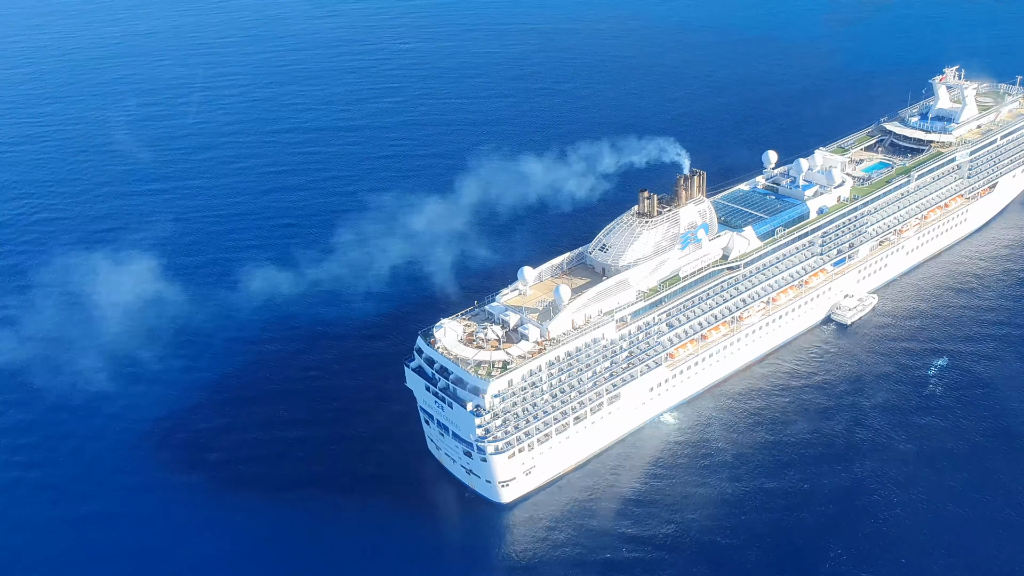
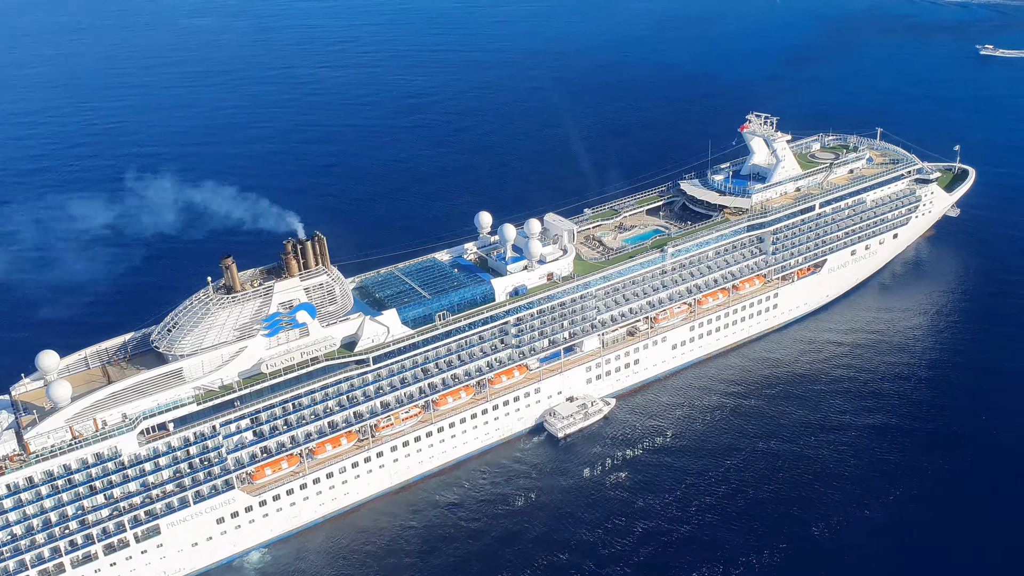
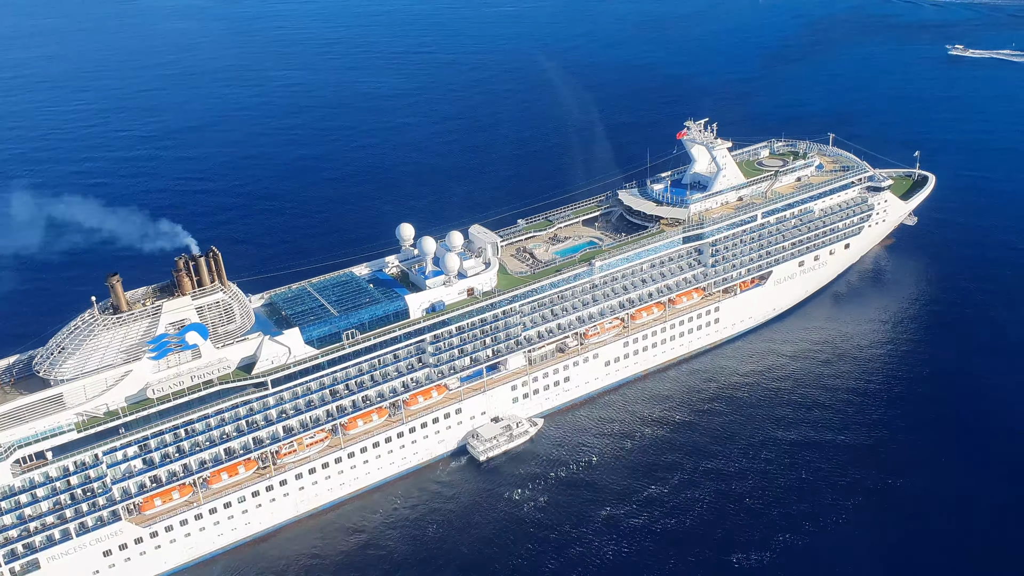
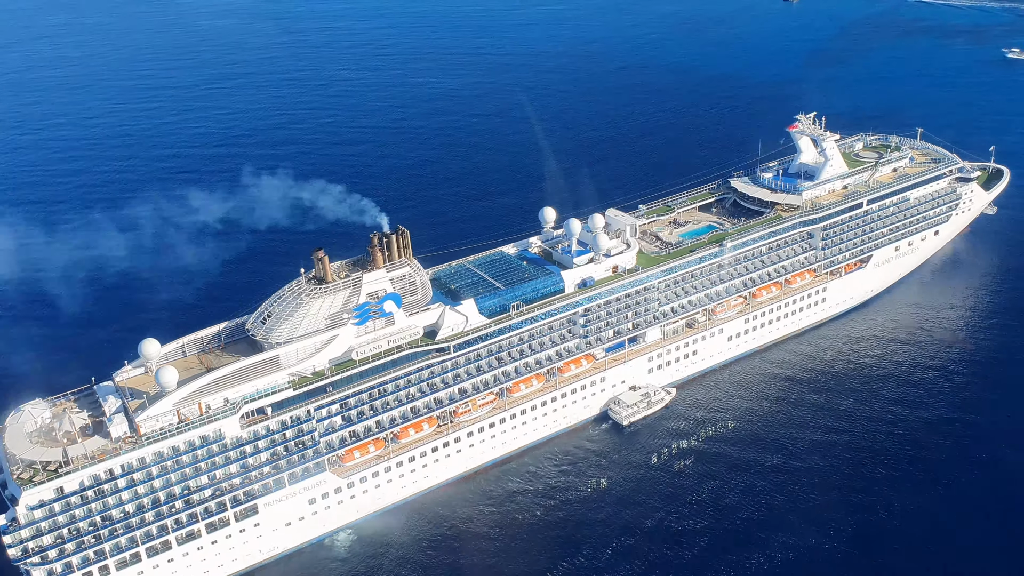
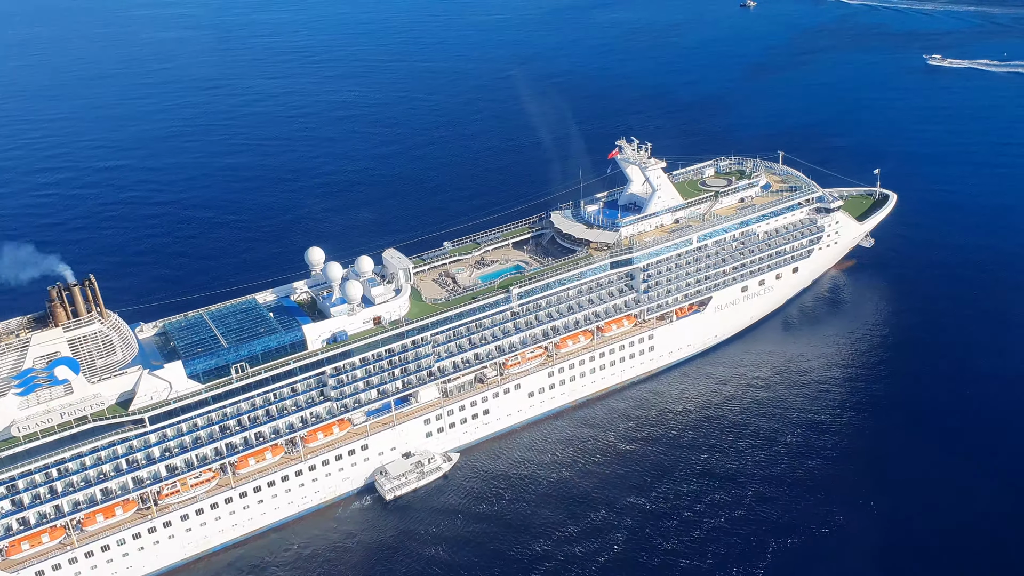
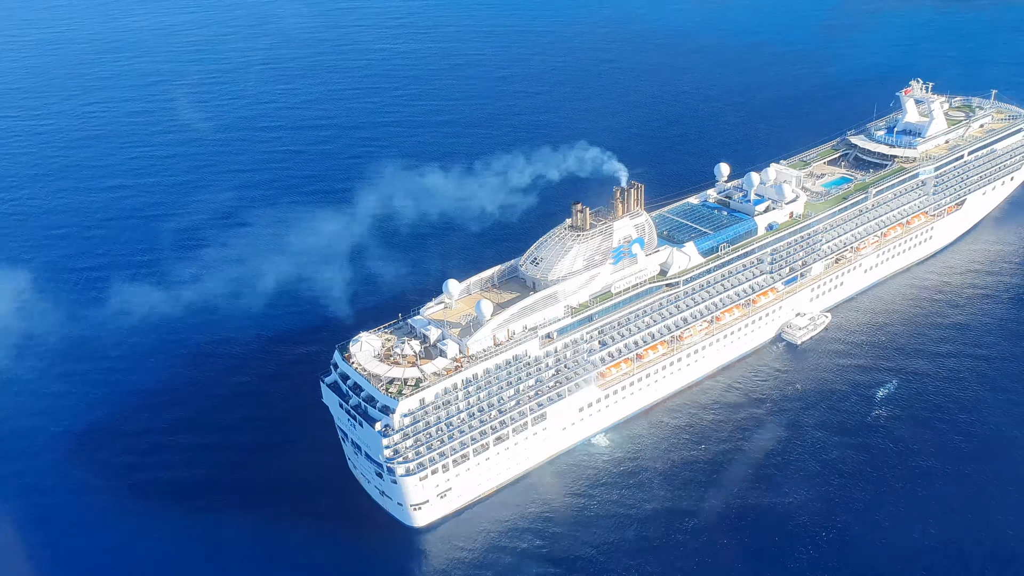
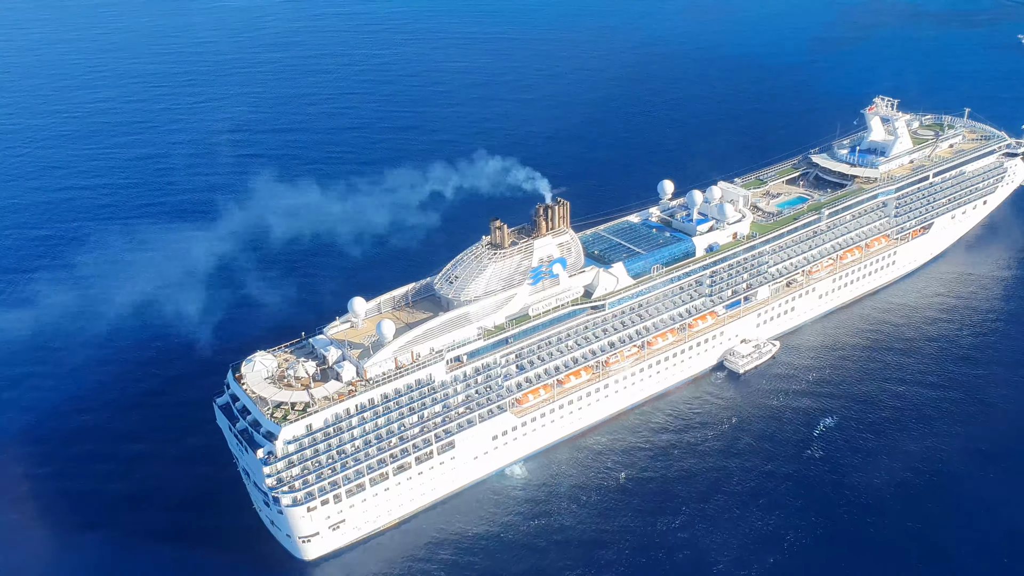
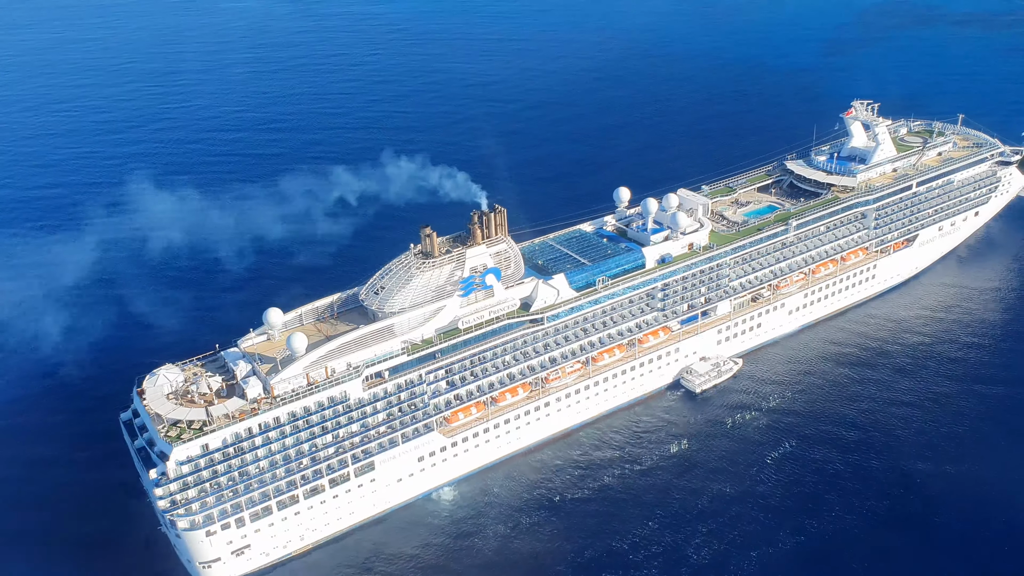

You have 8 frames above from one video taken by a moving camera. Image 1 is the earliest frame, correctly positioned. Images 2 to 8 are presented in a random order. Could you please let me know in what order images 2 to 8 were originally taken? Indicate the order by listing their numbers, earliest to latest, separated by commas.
6, 7, 8, 4, 2, 3, 5
